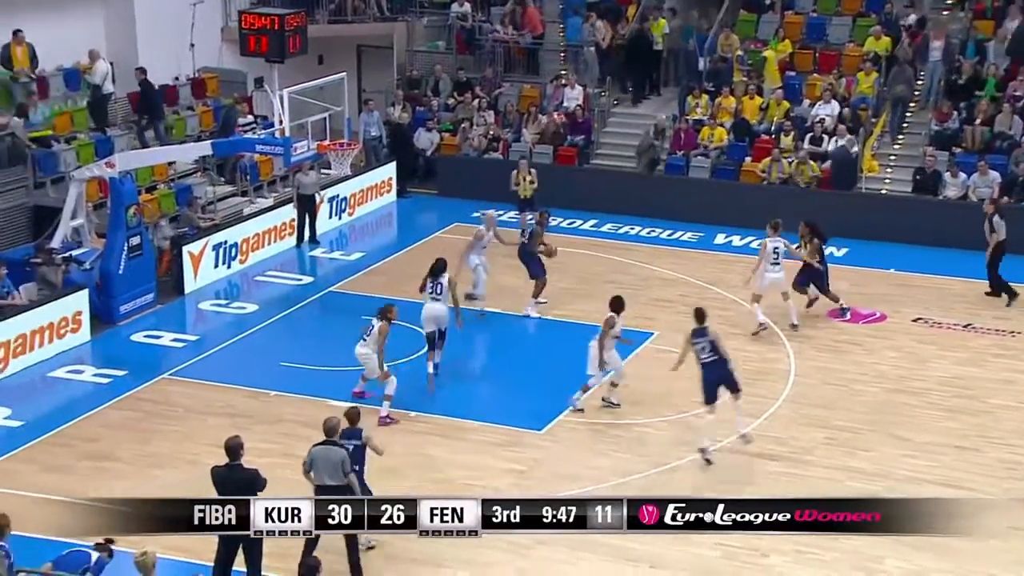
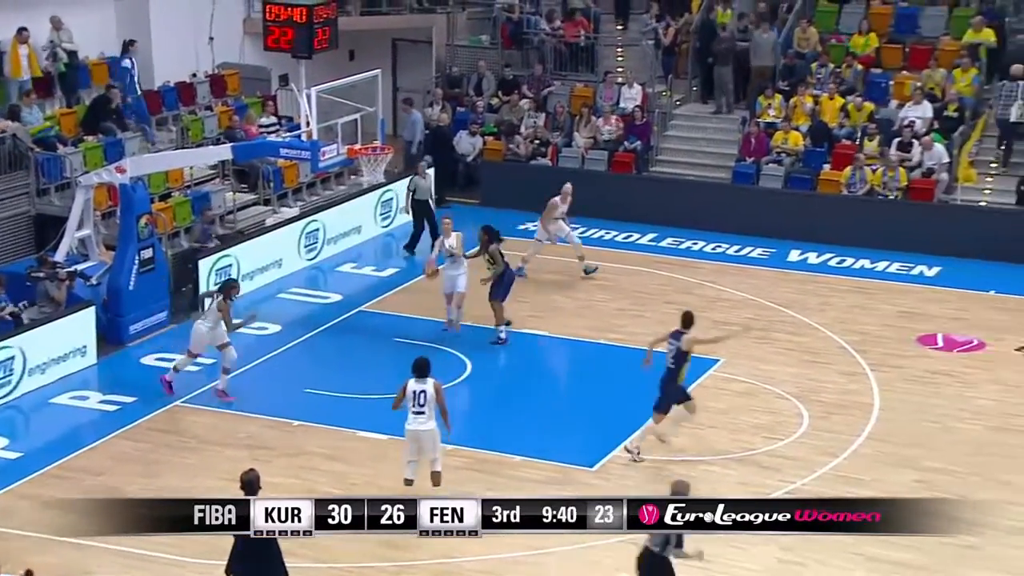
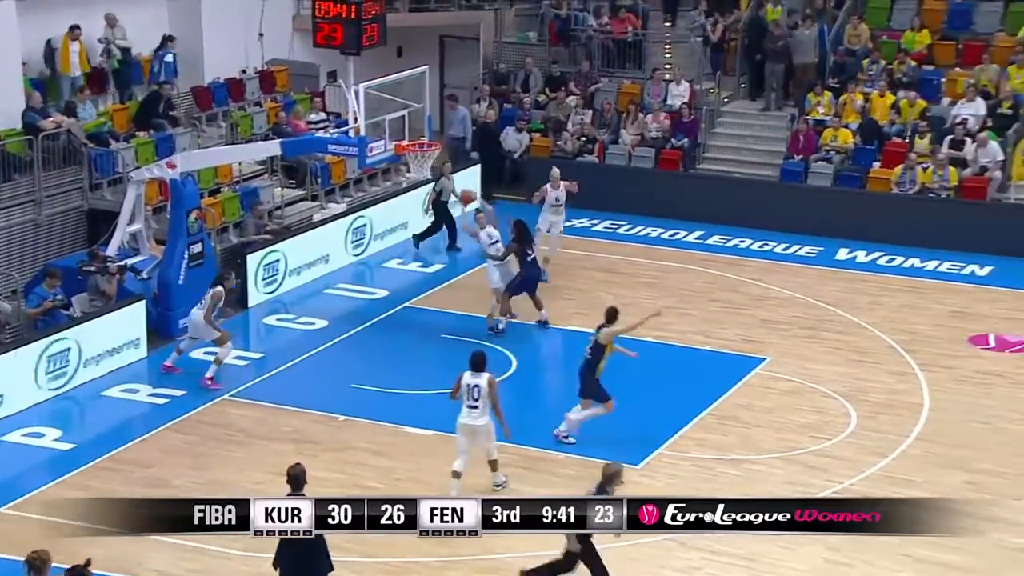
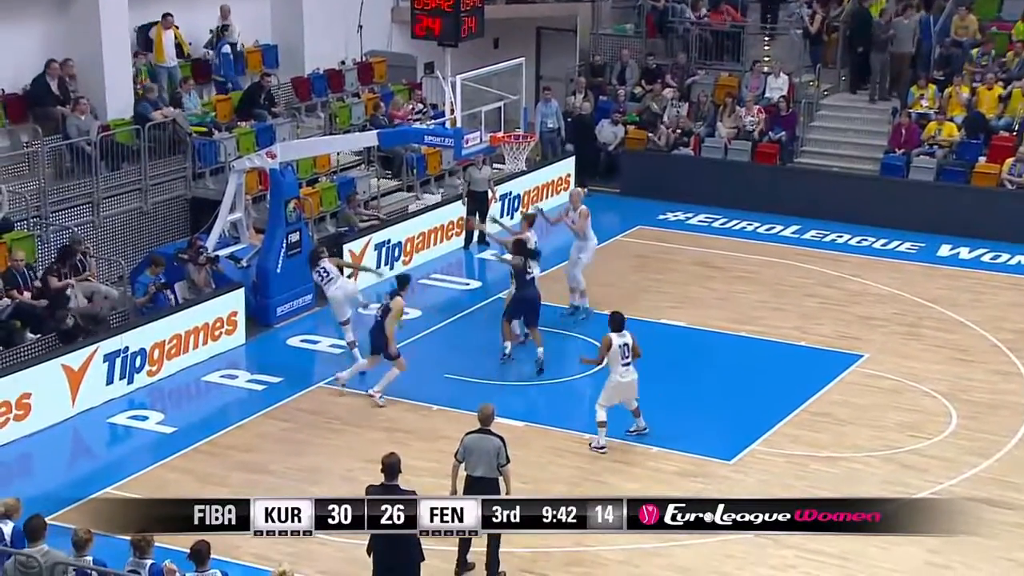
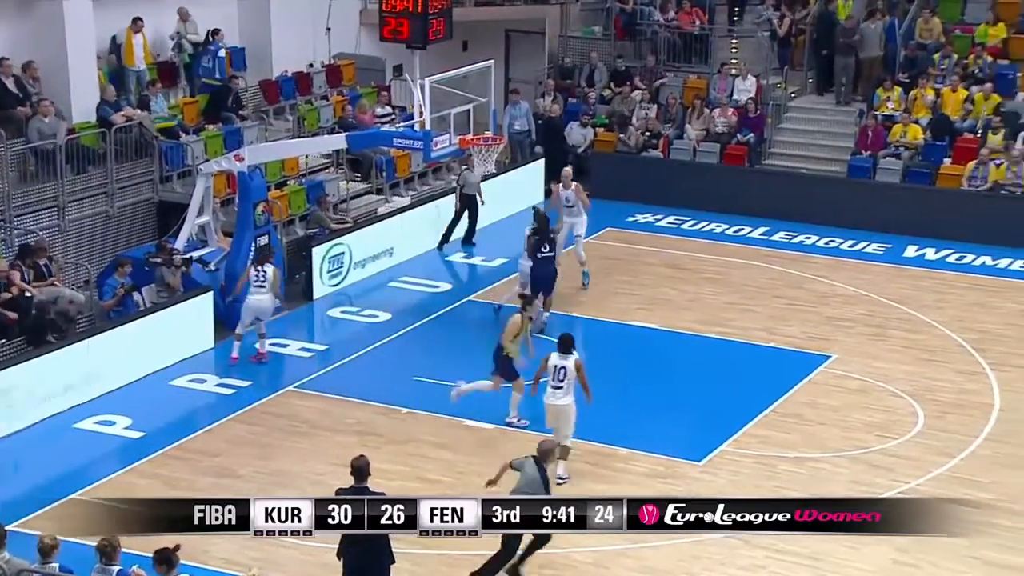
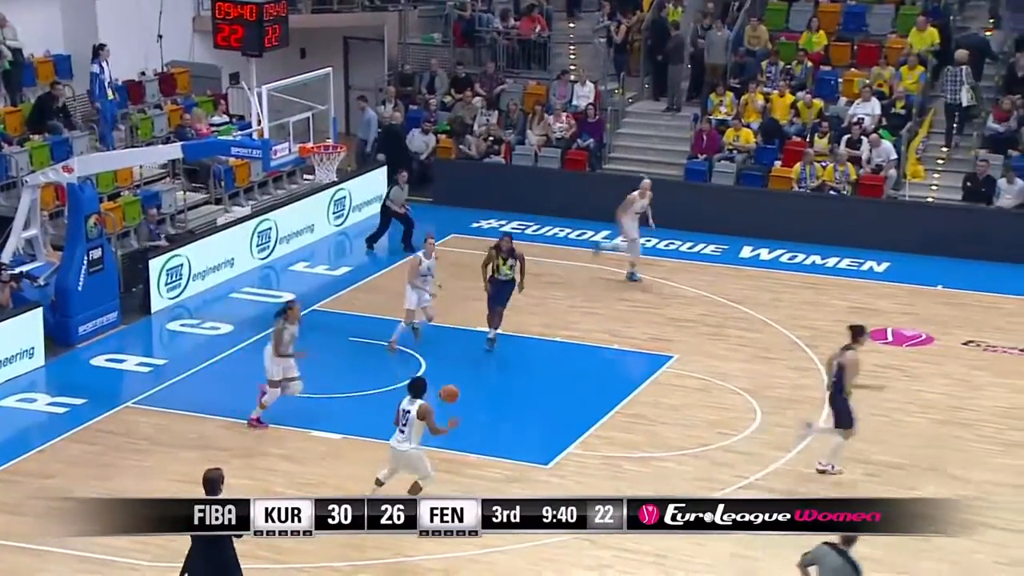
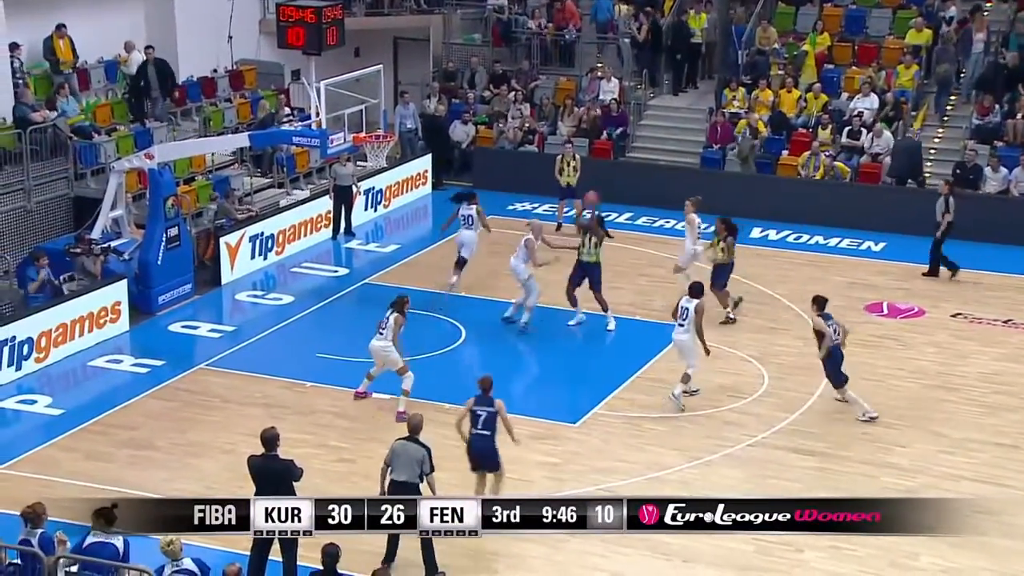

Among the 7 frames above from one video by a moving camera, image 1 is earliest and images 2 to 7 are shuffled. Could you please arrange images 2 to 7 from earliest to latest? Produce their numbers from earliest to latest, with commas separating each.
7, 4, 5, 3, 2, 6
